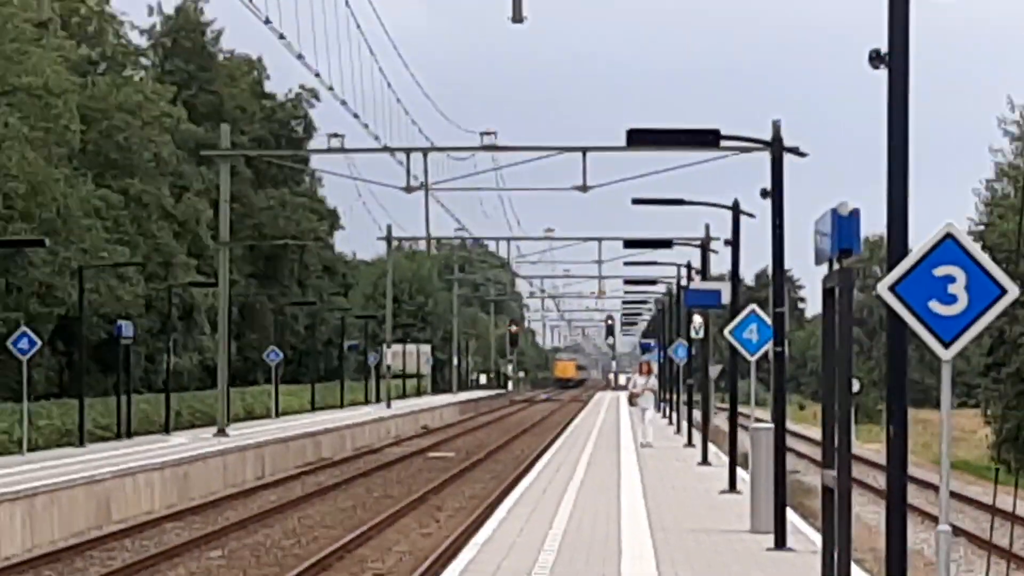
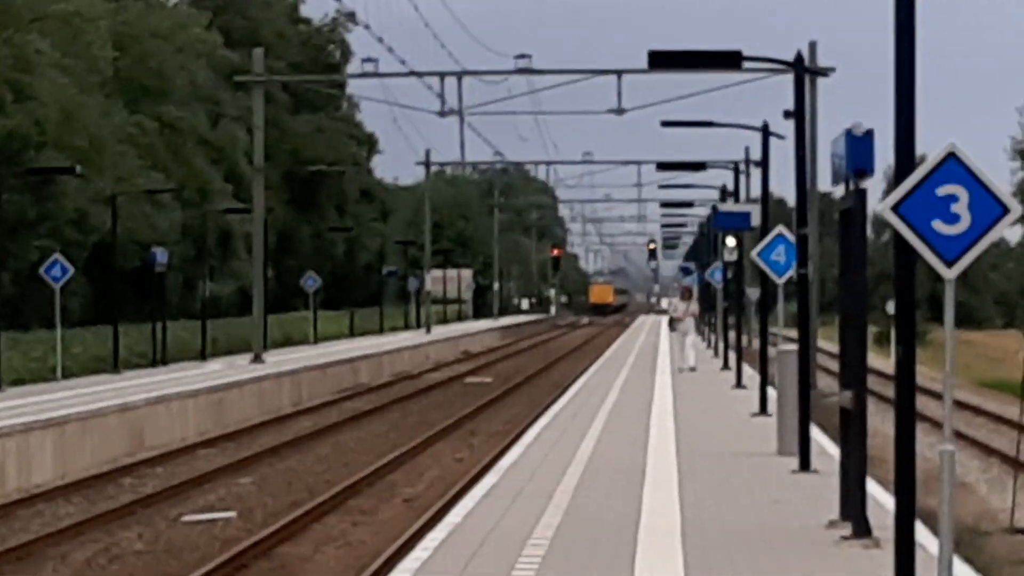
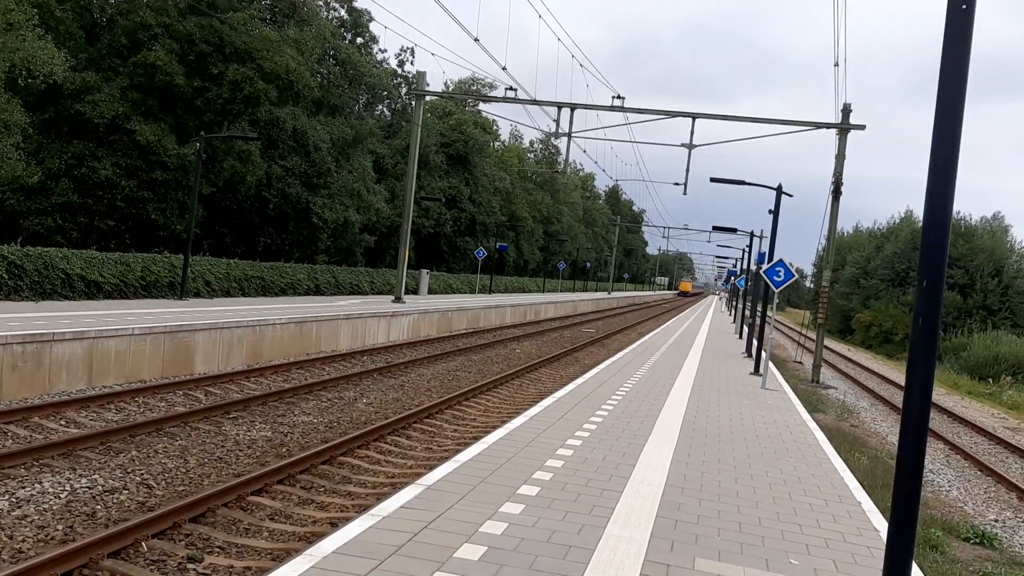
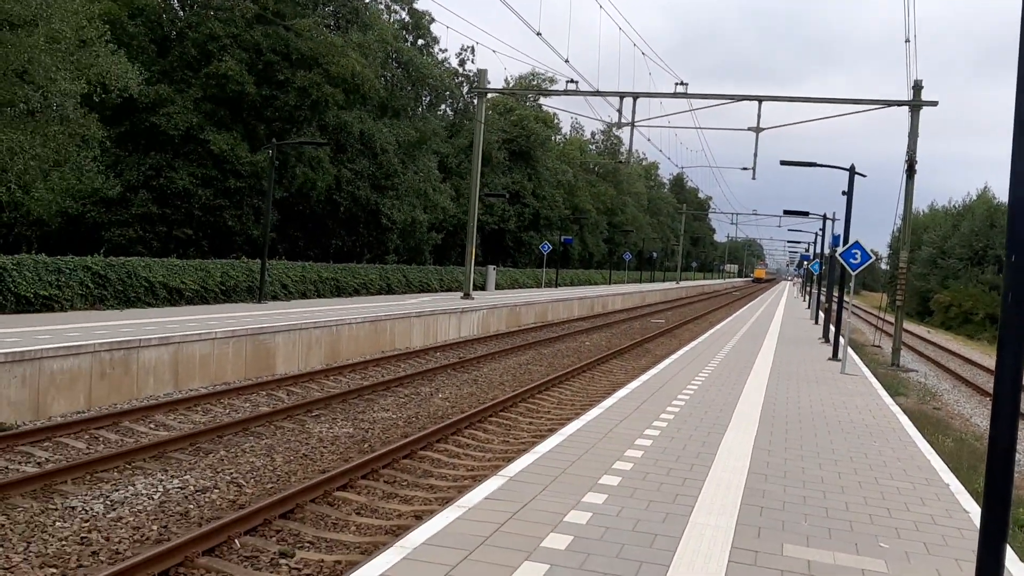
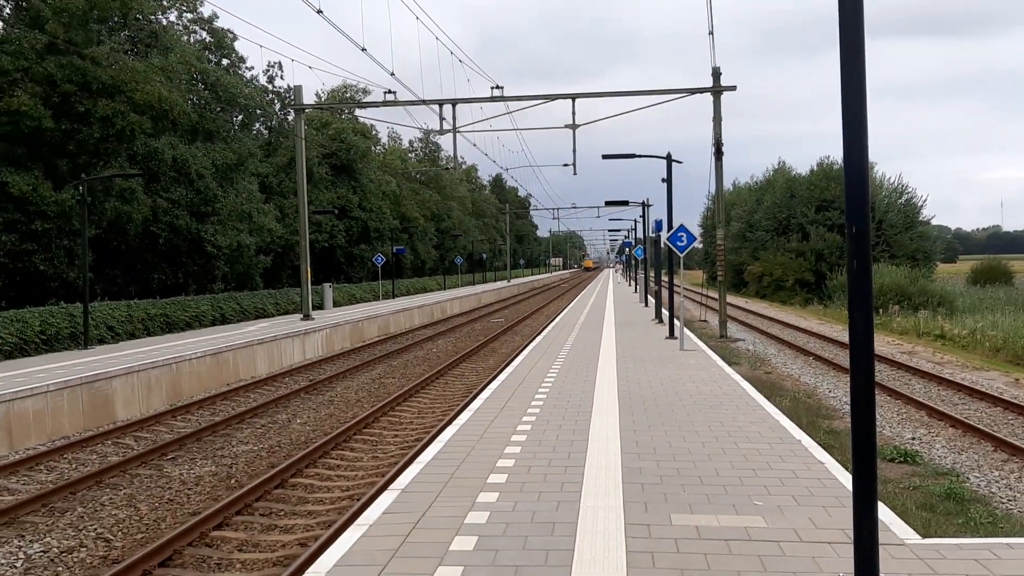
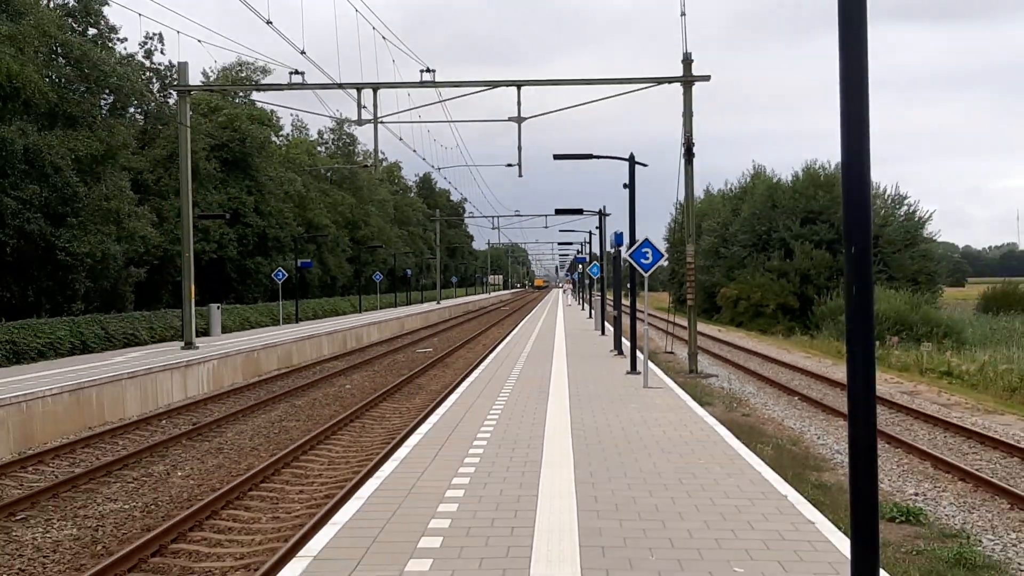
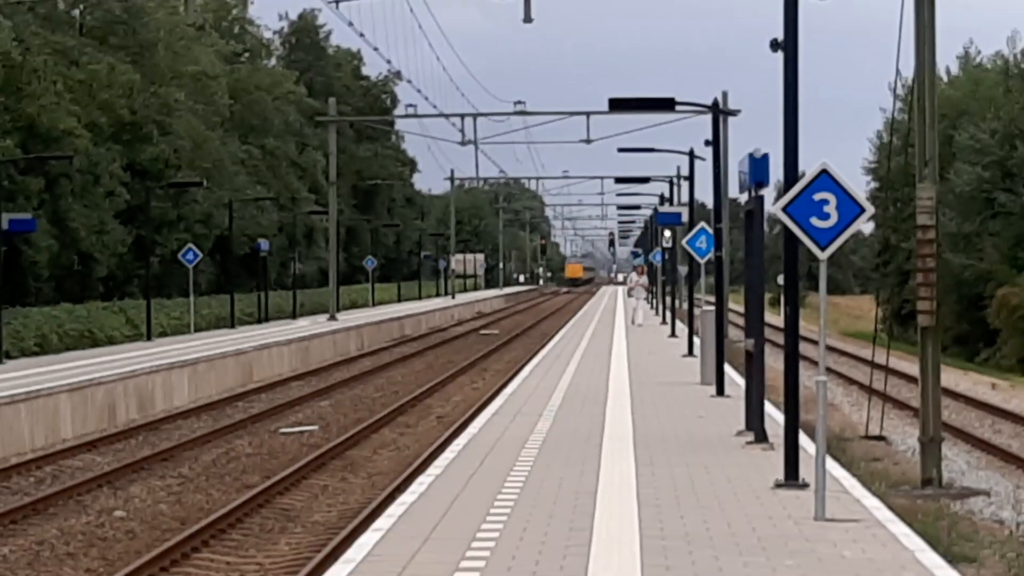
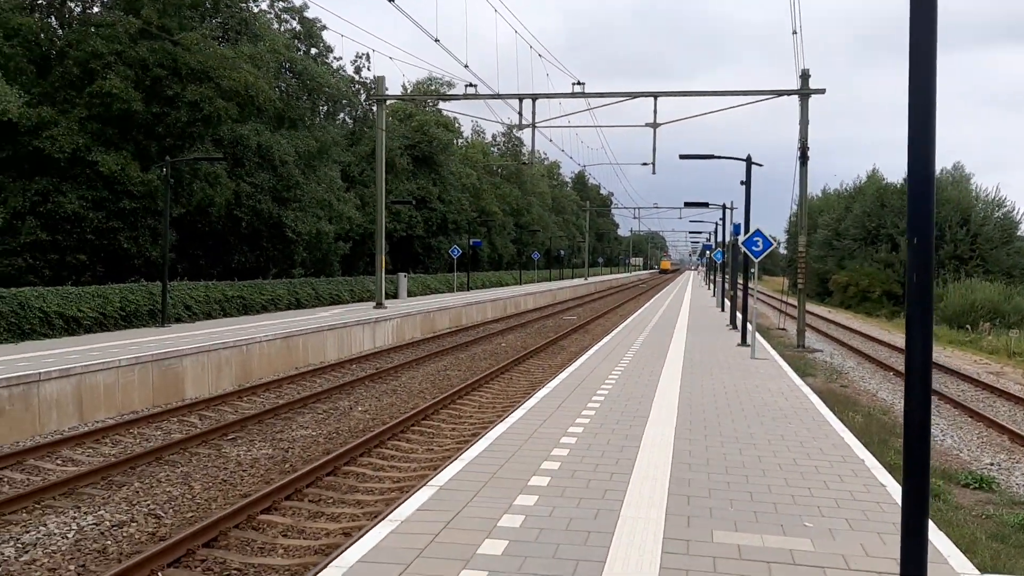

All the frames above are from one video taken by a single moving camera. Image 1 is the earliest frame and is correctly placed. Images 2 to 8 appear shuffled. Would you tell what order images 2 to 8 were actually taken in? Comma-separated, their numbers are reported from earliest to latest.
2, 7, 6, 5, 8, 4, 3
